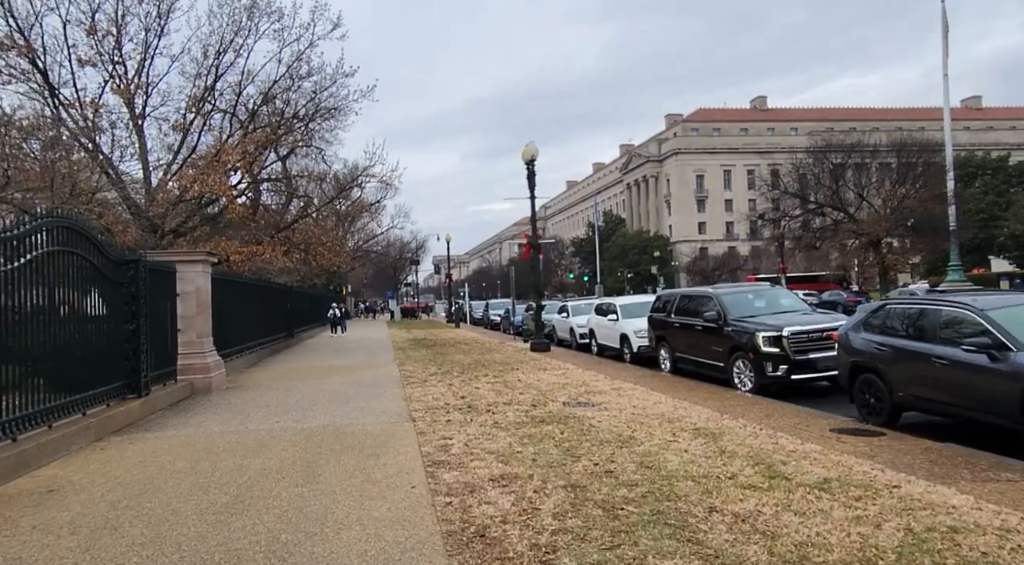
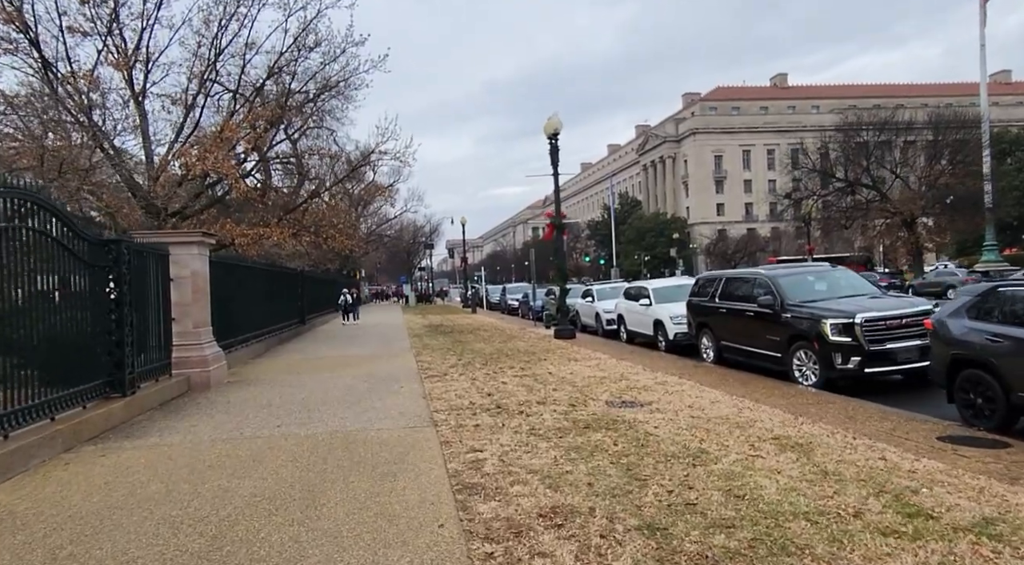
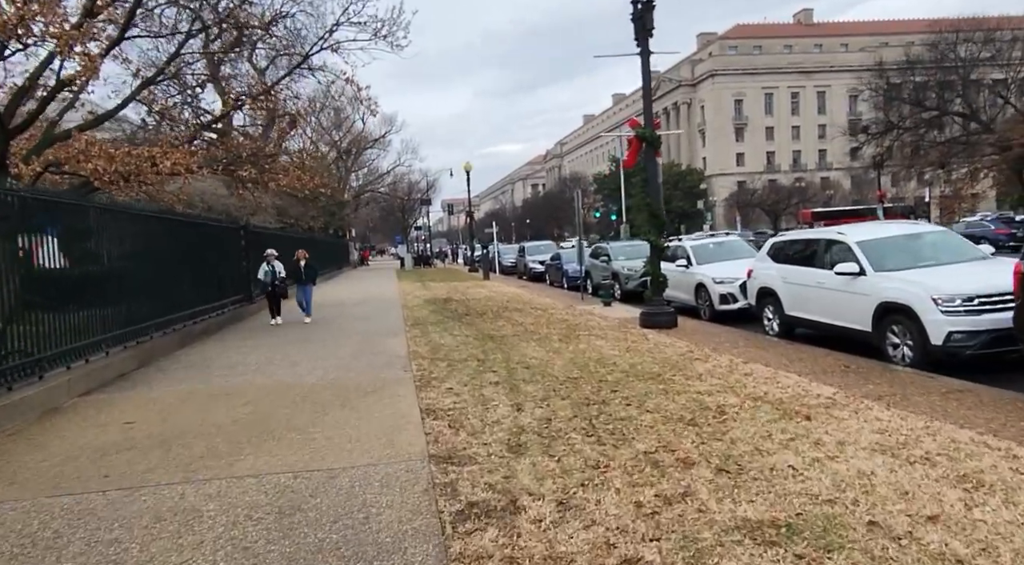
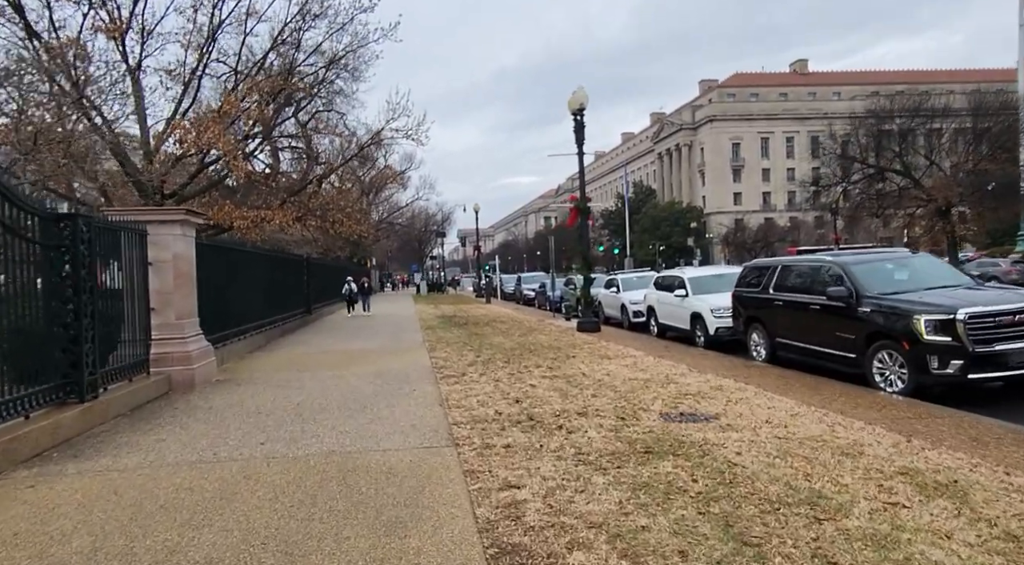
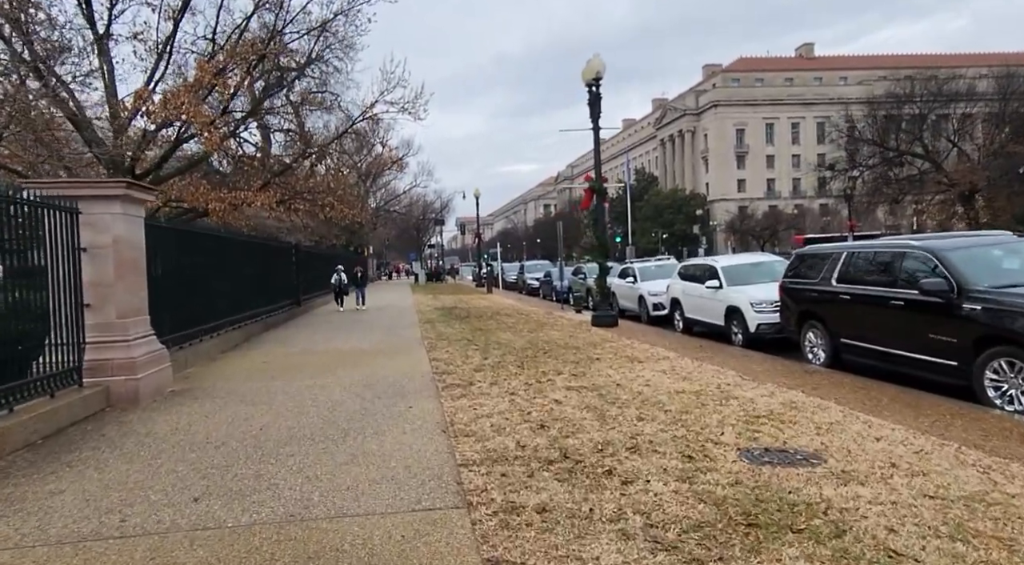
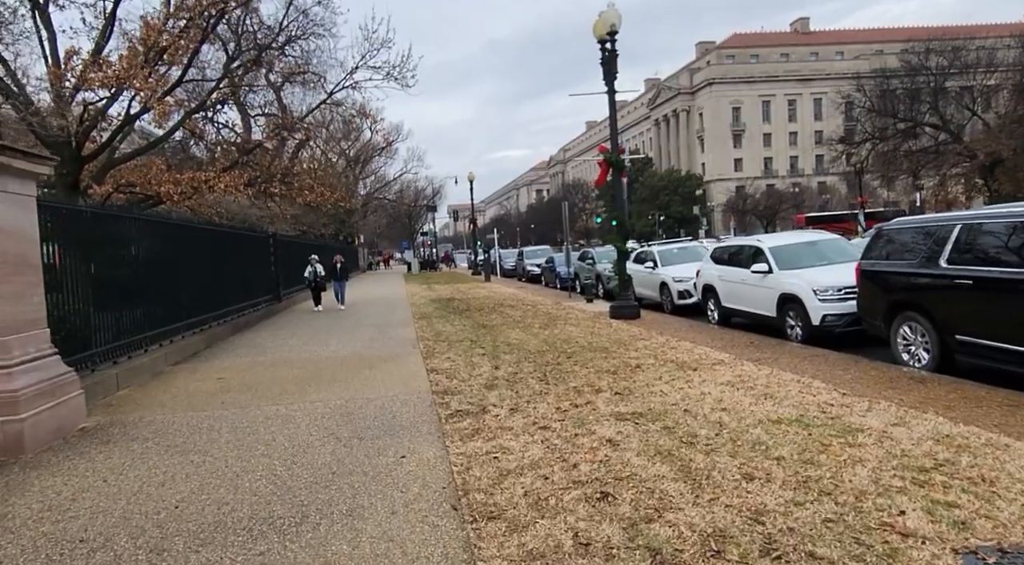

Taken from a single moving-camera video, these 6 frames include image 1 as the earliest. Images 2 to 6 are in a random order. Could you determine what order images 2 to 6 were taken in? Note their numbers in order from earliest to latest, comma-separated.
2, 4, 5, 6, 3
